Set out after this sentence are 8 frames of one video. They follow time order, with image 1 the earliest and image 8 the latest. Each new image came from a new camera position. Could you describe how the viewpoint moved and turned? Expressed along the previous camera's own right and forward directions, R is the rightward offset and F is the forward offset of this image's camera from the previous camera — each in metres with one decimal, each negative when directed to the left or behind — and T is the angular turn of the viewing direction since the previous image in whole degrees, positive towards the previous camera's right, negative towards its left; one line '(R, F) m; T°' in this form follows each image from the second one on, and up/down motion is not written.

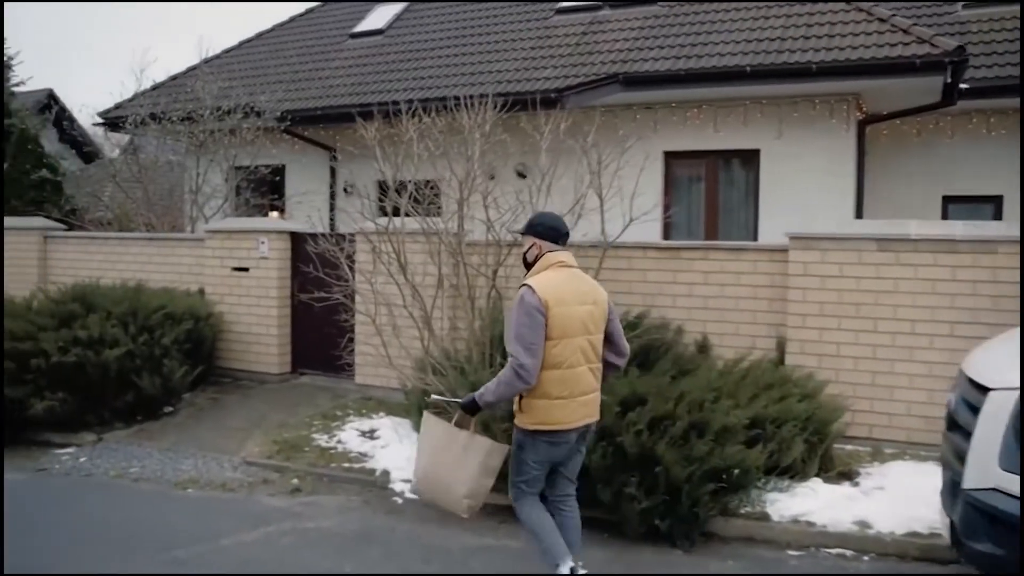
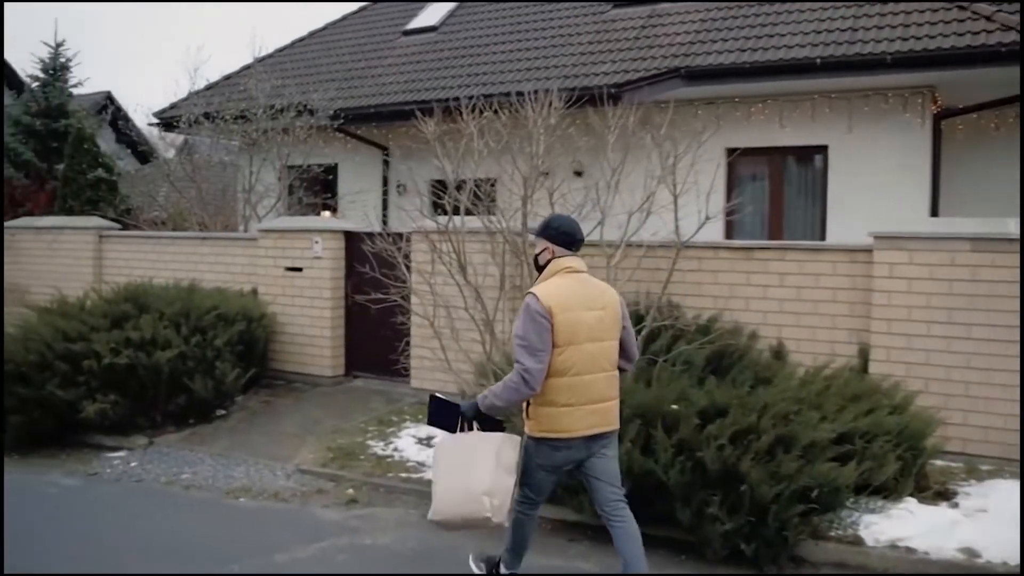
(-0.1, +0.4) m; -3°
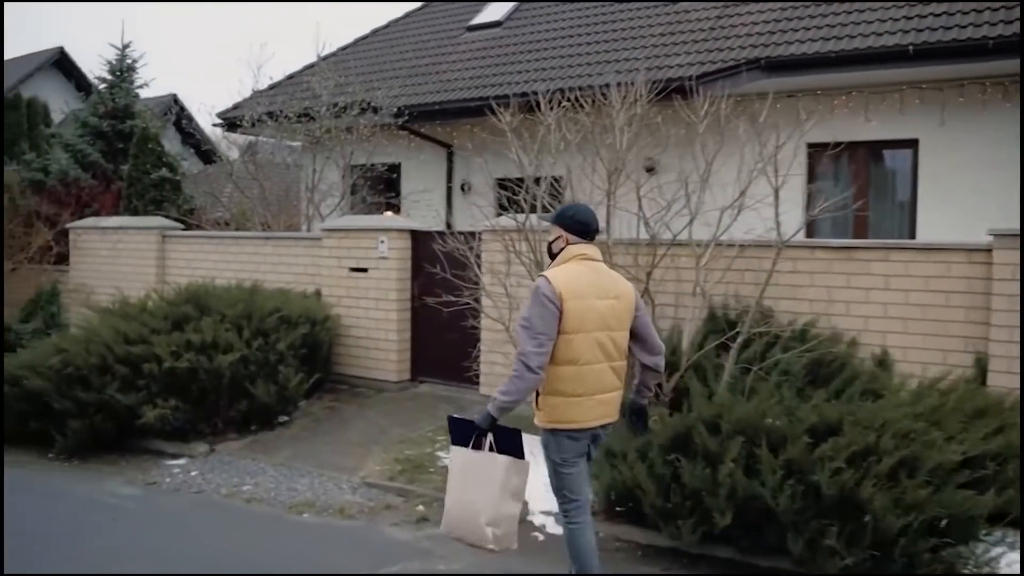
(-0.2, +0.5) m; -4°
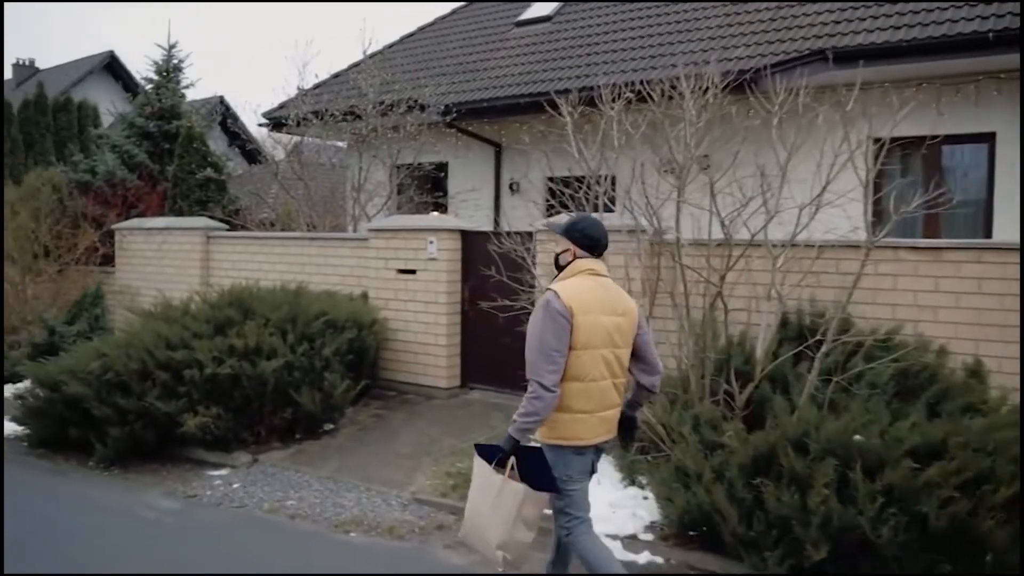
(-0.1, +0.4) m; -3°
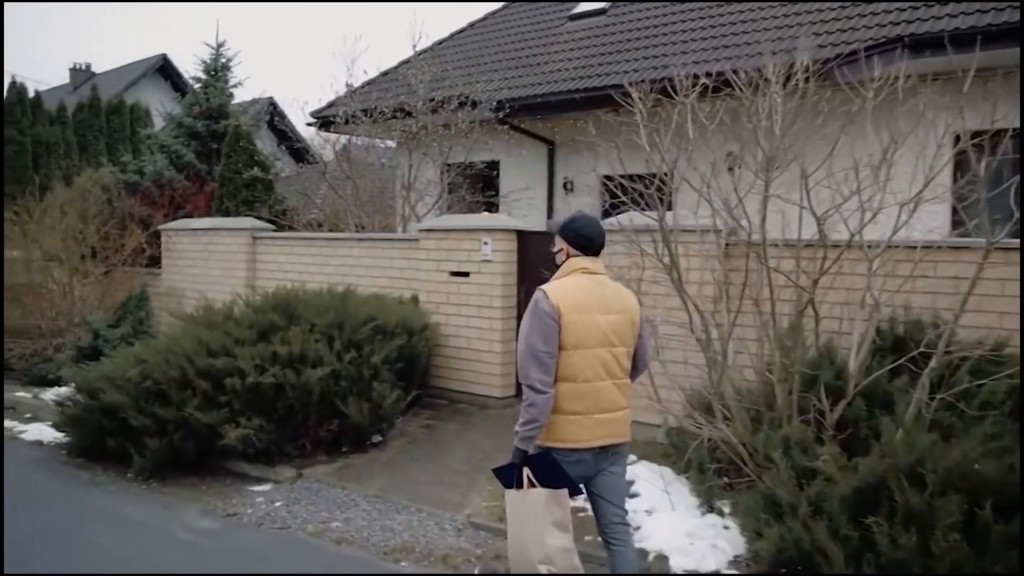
(-0.1, +0.5) m; -3°
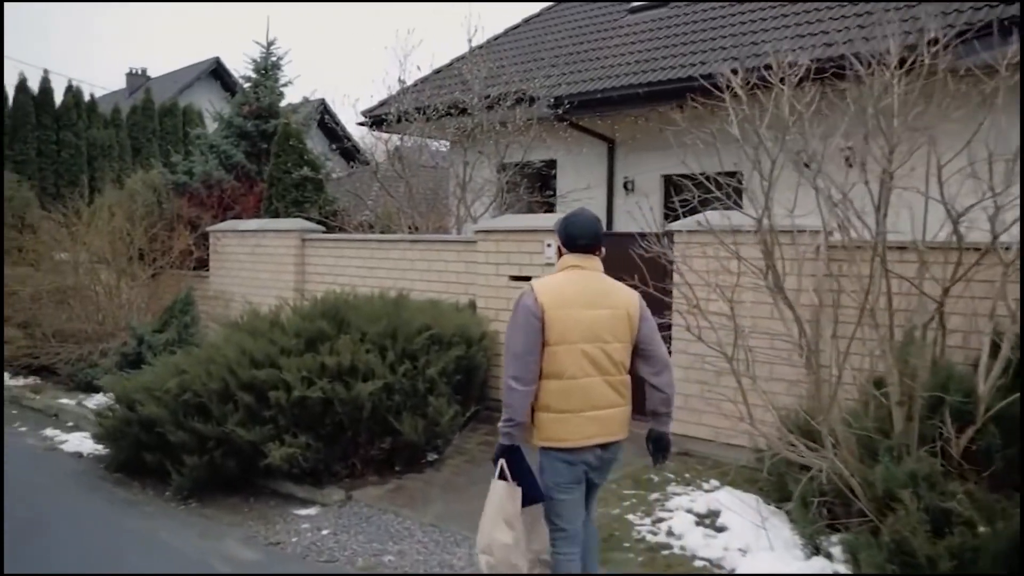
(-0.1, +0.6) m; -3°
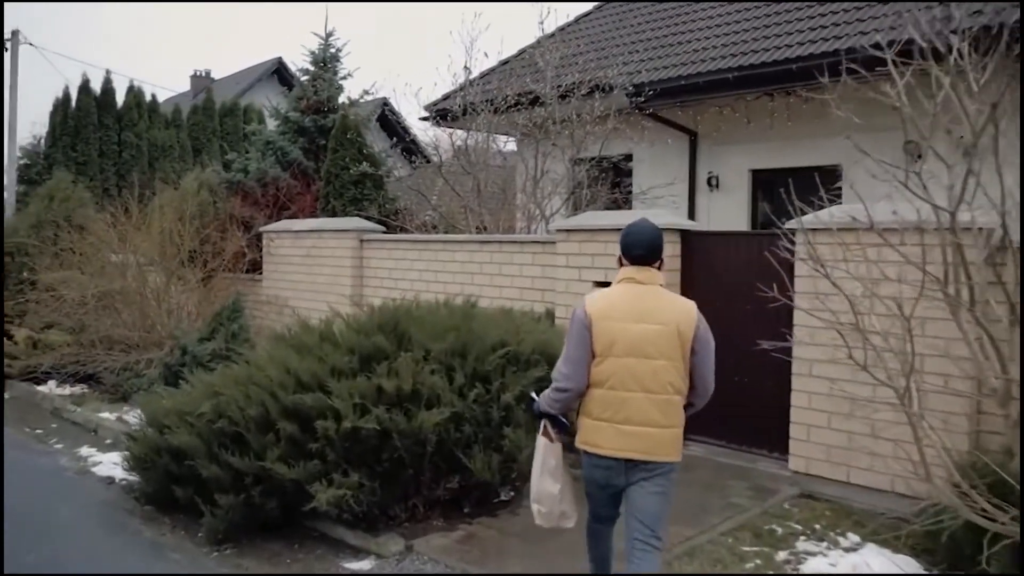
(-0.2, +1.1) m; -4°
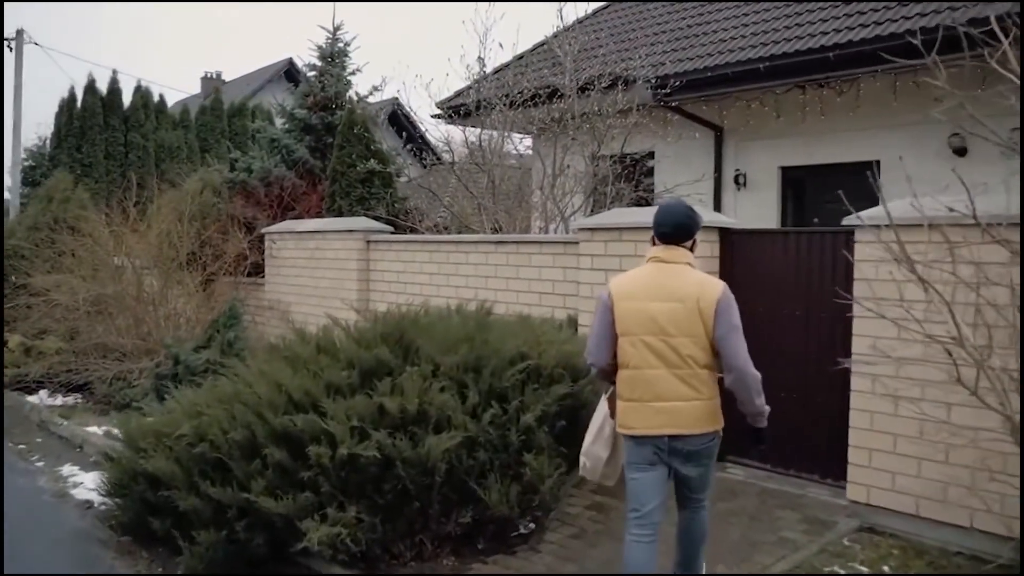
(0.0, +0.7) m; -1°
